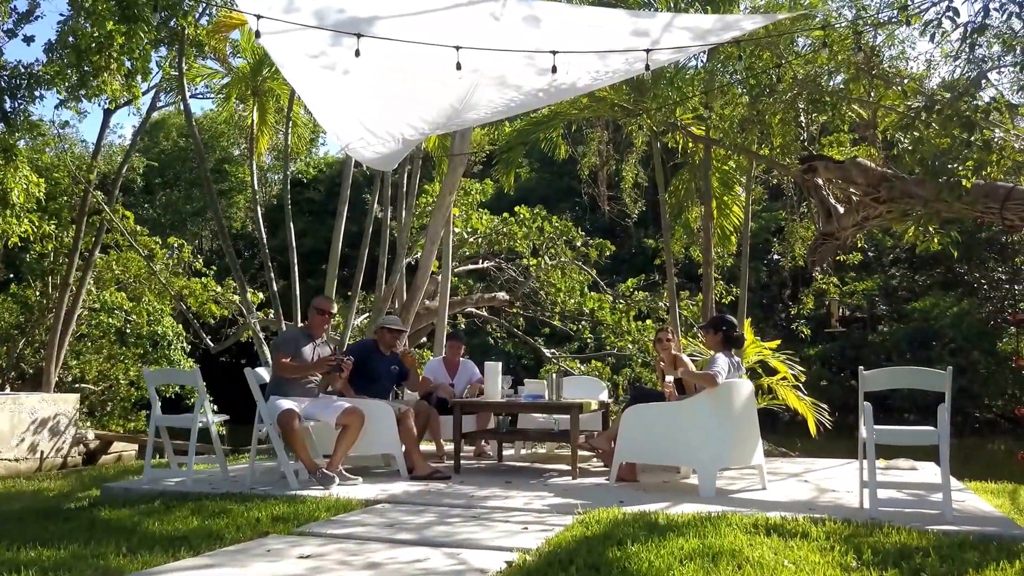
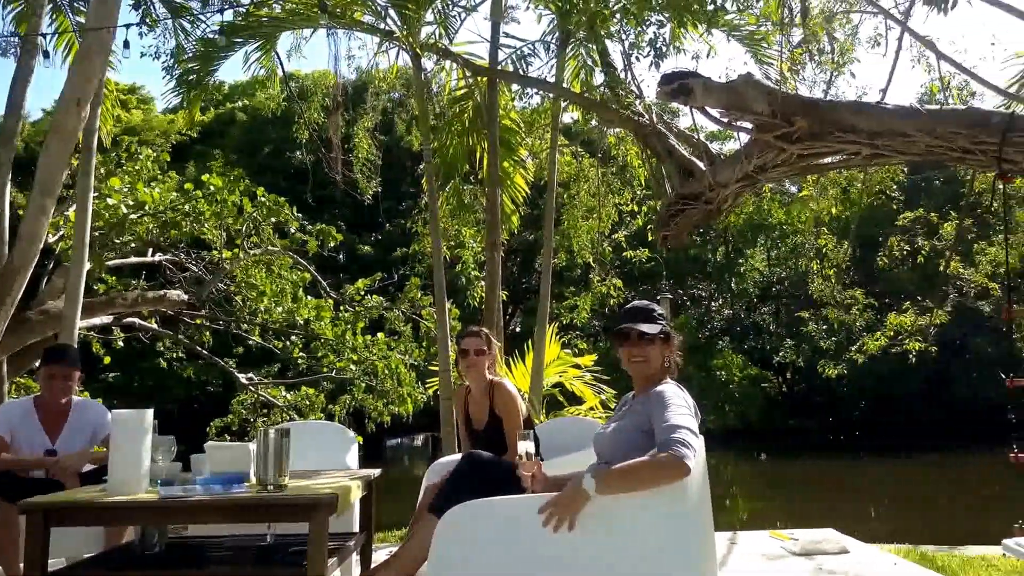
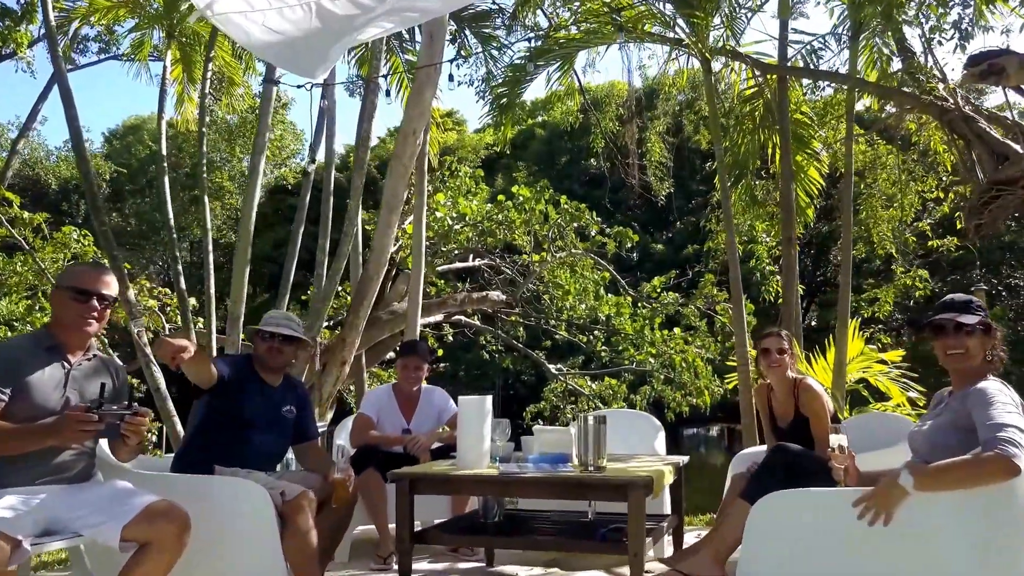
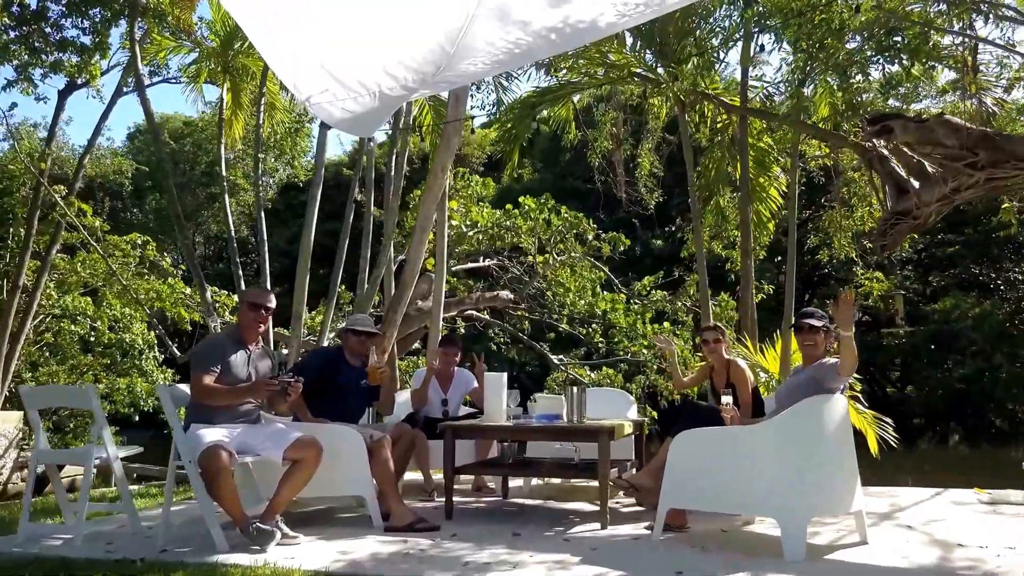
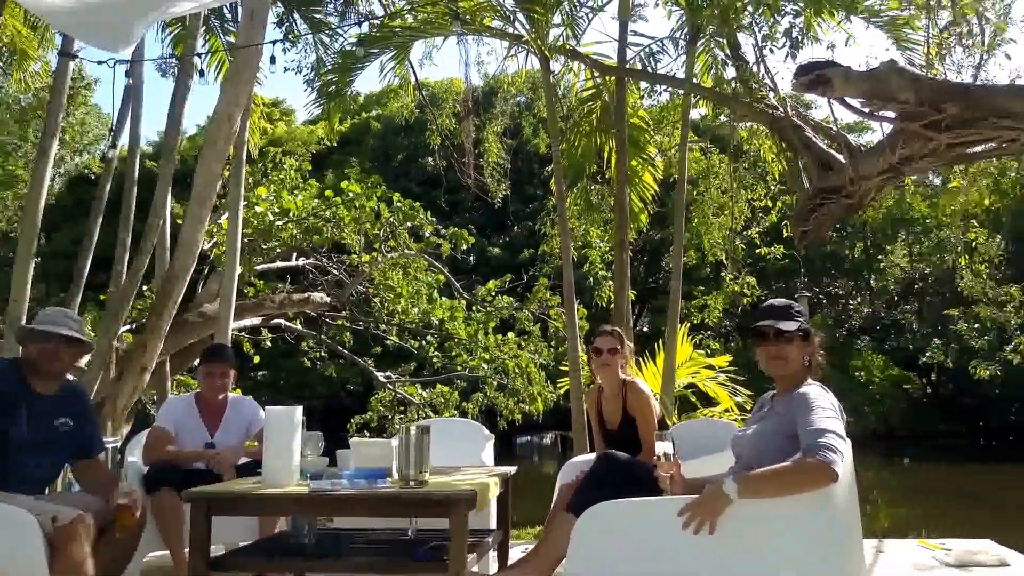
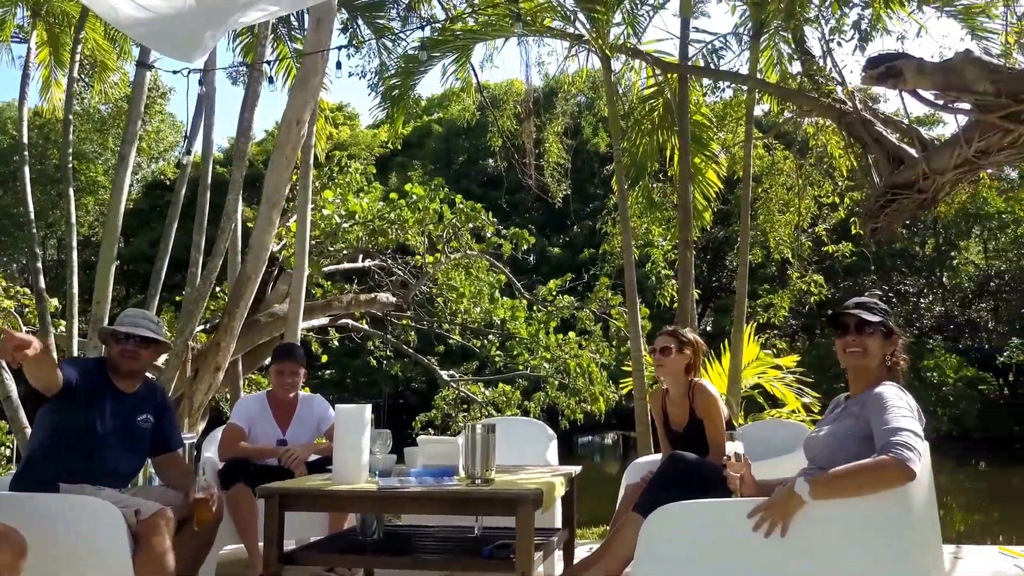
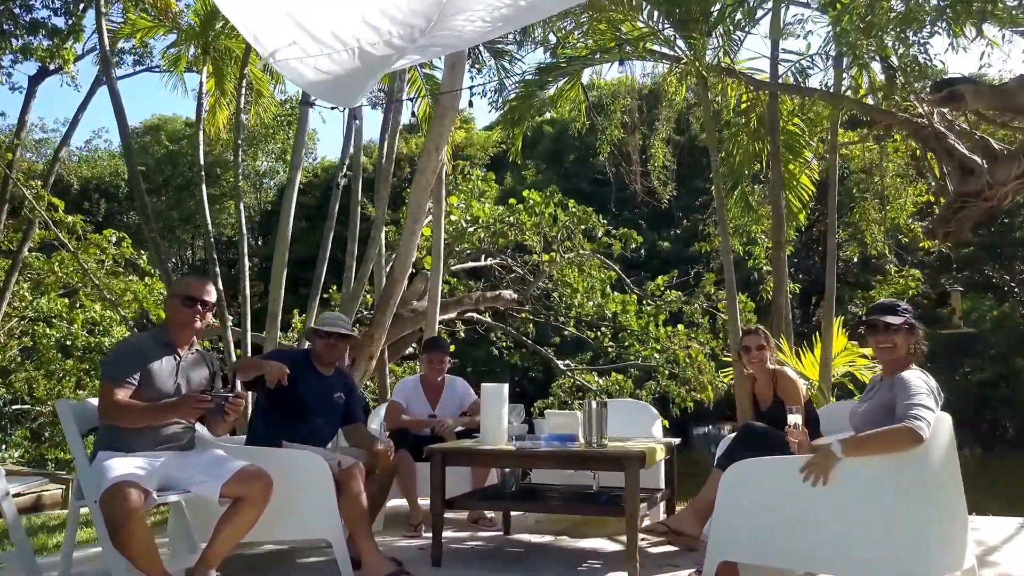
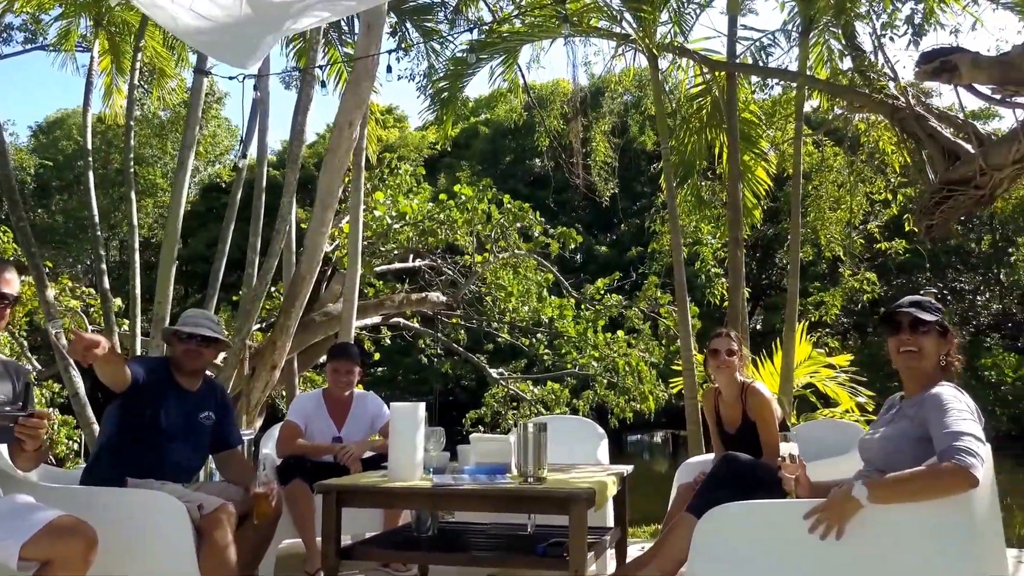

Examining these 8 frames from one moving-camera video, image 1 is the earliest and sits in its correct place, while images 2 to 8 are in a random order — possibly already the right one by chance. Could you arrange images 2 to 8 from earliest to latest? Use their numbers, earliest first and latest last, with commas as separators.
4, 7, 3, 8, 6, 5, 2
